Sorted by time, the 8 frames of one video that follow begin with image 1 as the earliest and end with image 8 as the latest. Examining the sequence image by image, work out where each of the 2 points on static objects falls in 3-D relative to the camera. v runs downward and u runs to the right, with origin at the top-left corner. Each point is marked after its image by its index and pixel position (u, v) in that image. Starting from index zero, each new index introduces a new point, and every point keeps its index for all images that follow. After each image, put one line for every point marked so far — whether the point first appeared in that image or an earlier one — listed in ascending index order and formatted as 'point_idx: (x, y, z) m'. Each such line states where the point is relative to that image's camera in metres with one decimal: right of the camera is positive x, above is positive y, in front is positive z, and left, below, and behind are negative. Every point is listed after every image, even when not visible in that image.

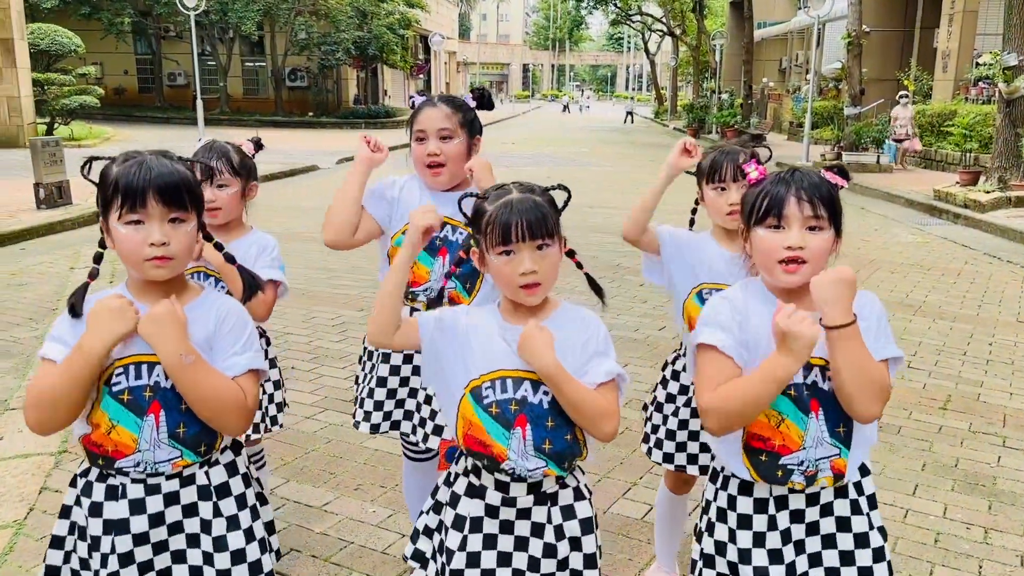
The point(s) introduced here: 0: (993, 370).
0: (+2.4, -0.4, +4.4) m
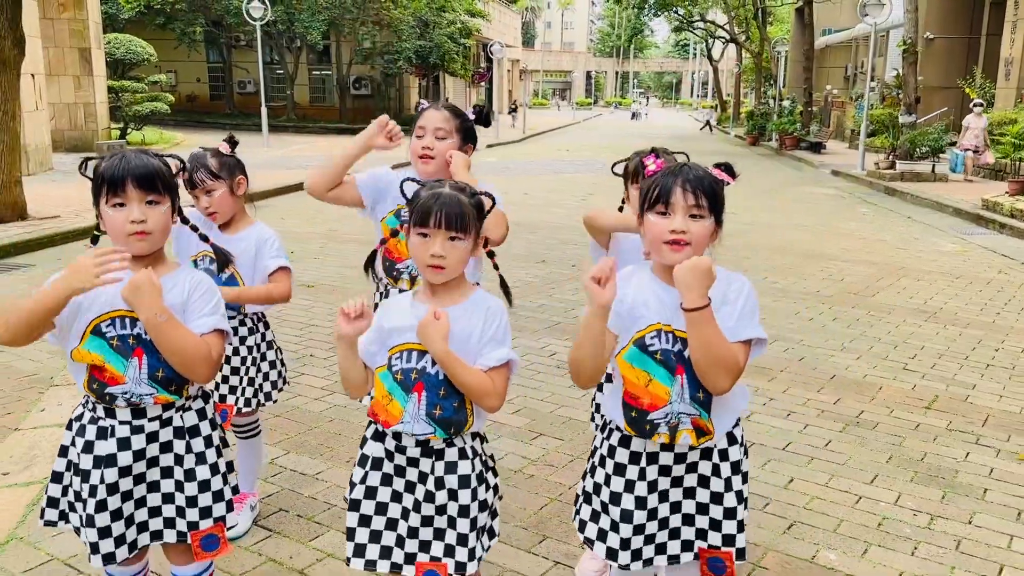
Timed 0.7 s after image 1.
0: (+2.4, -0.4, +4.5) m
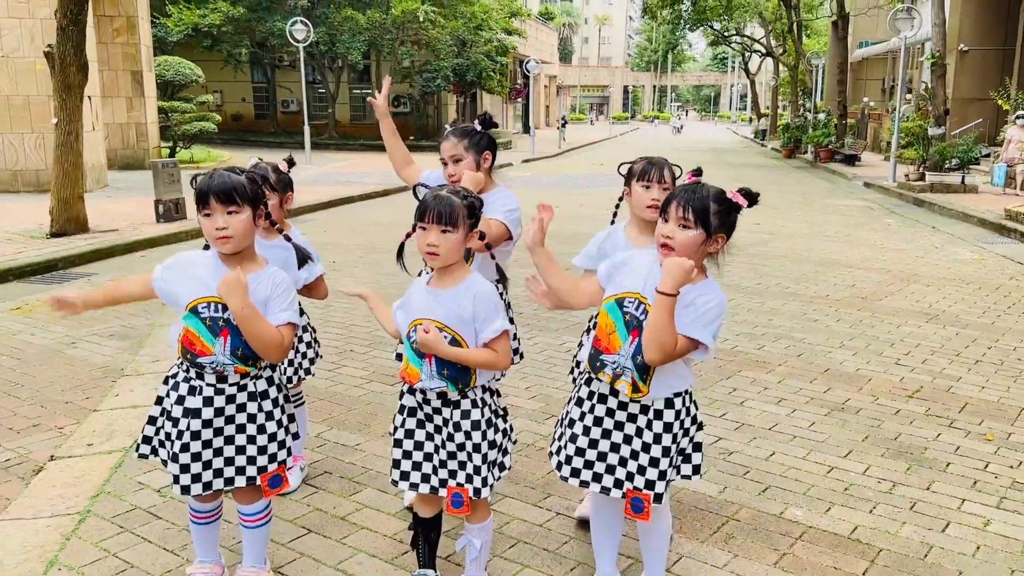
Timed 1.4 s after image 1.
0: (+2.5, -0.4, +4.8) m
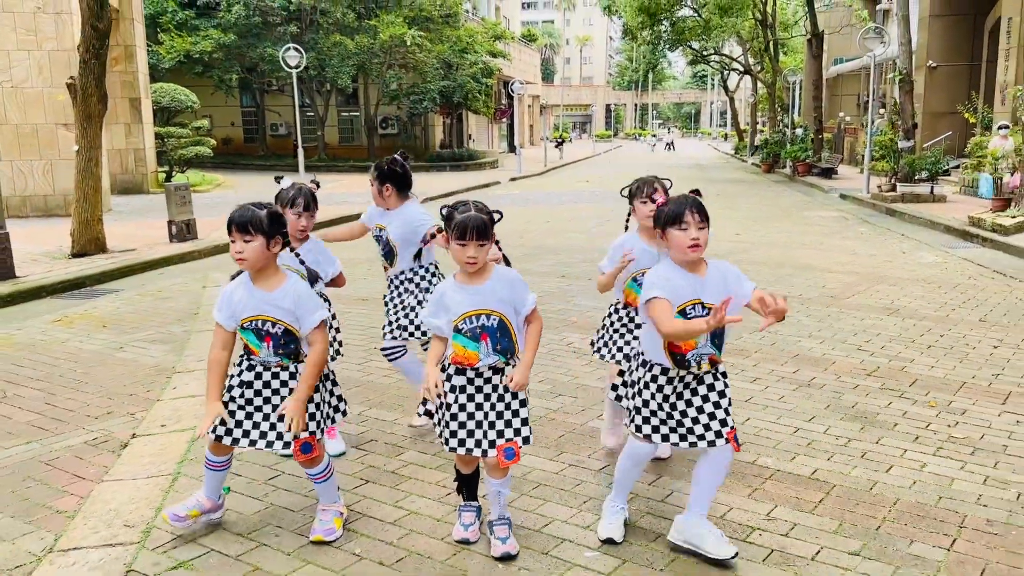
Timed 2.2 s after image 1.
0: (+2.6, -0.4, +5.5) m
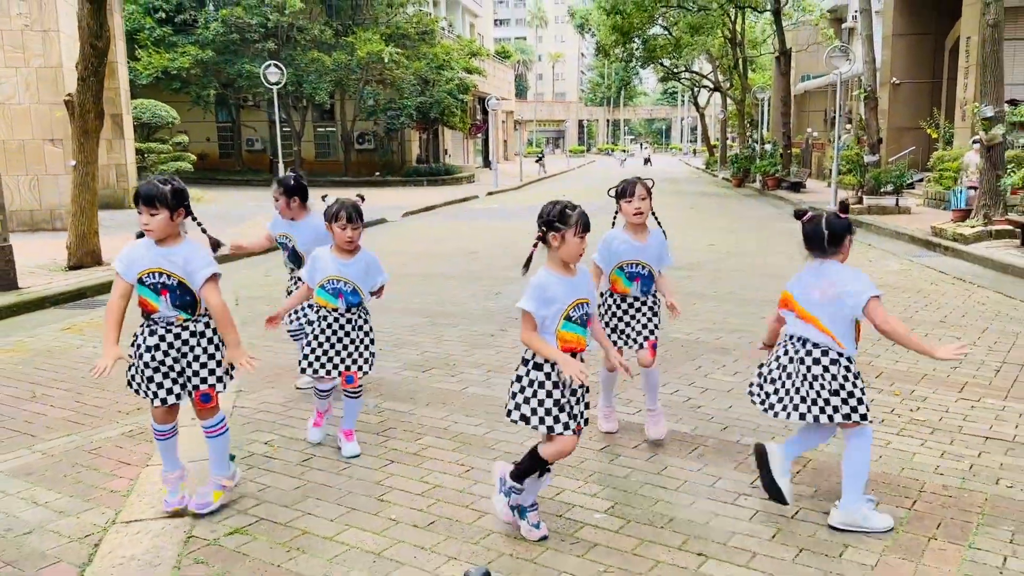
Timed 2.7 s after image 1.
0: (+2.5, -0.4, +5.9) m
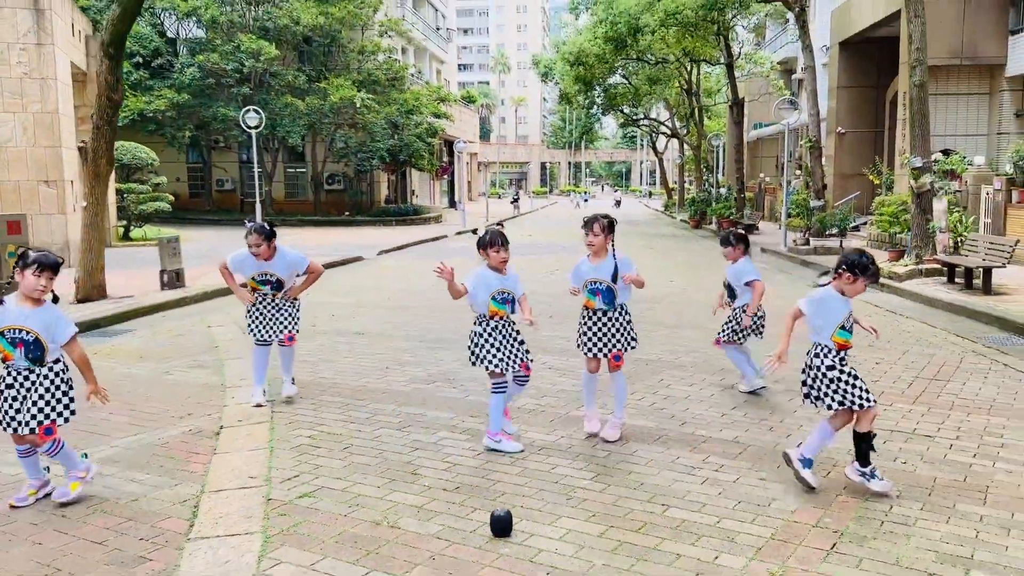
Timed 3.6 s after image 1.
0: (+2.5, -0.6, +7.0) m
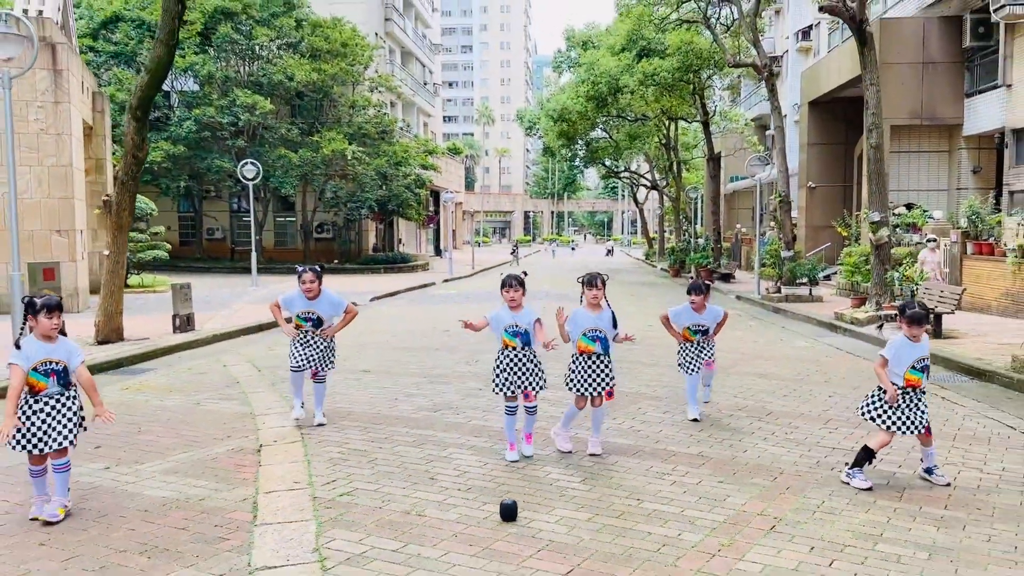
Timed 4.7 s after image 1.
0: (+2.4, -1.0, +7.9) m
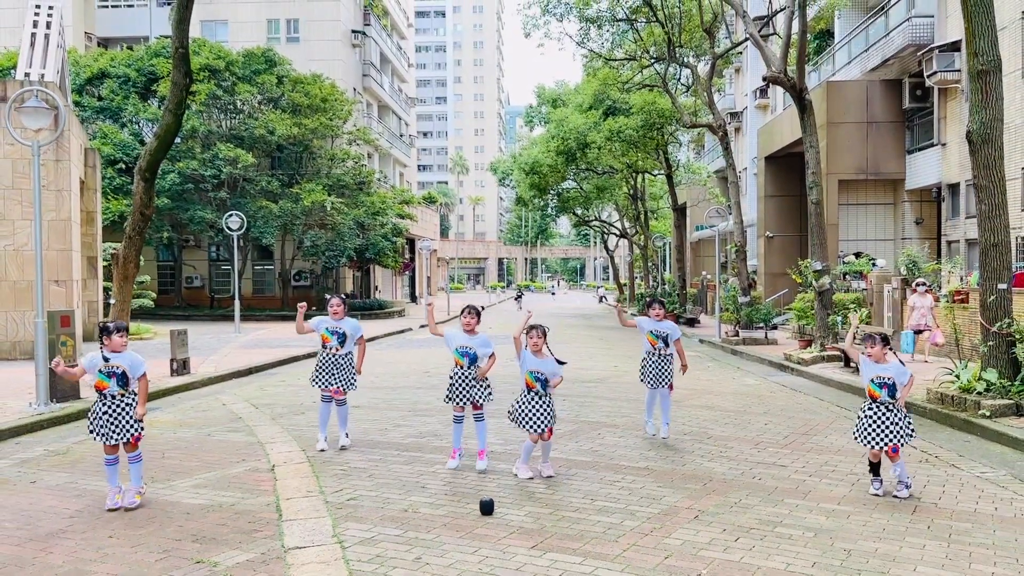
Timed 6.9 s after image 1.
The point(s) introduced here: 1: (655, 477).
0: (+2.2, -1.4, +9.1) m
1: (+1.0, -1.4, +6.5) m
